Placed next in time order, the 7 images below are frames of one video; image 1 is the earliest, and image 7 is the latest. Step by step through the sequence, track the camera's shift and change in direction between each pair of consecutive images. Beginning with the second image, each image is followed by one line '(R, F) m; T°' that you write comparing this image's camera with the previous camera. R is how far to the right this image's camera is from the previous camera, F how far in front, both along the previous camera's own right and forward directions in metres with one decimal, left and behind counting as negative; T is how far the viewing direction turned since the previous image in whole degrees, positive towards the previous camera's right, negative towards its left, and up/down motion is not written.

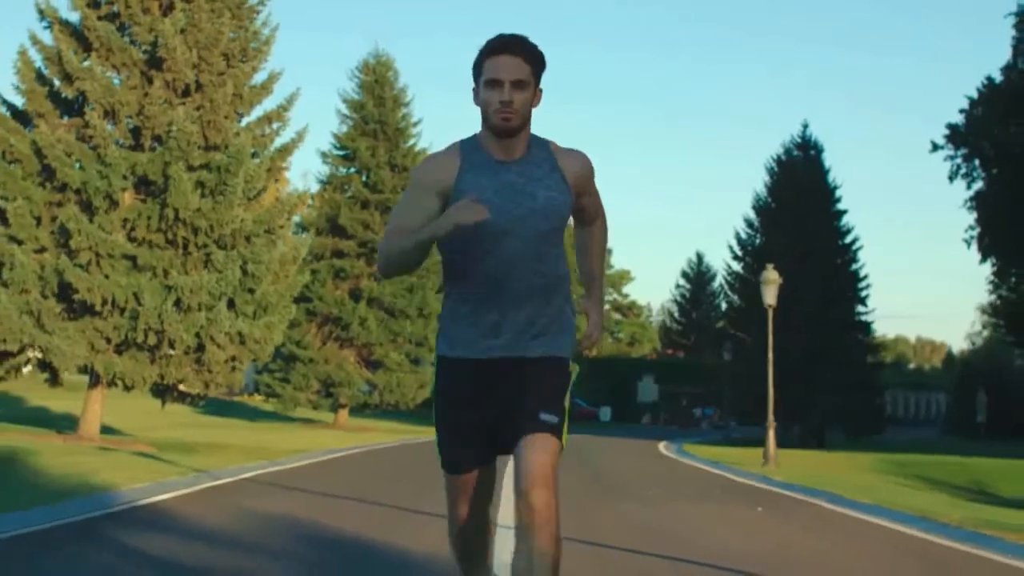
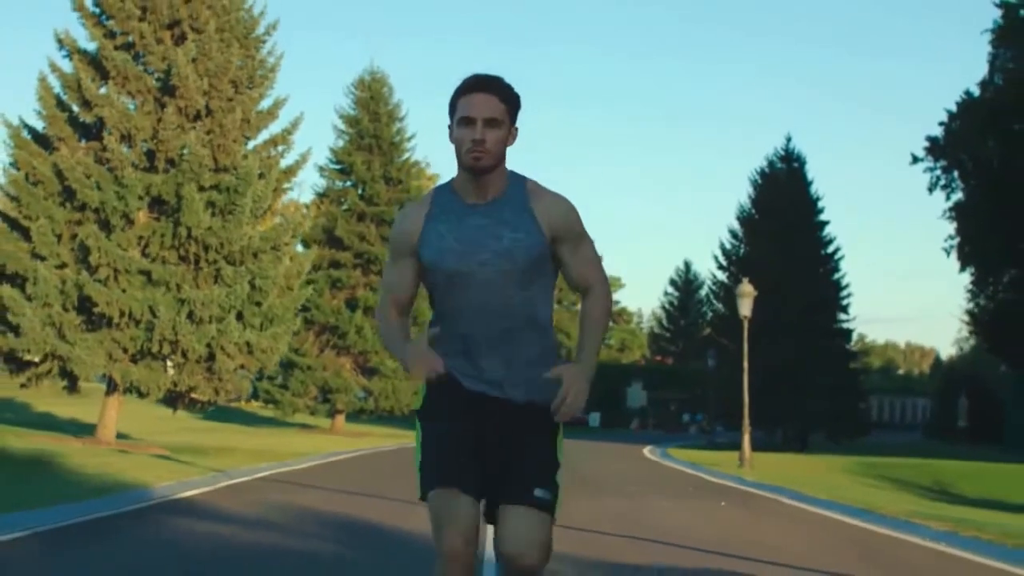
(0.0, -1.6) m; 0°
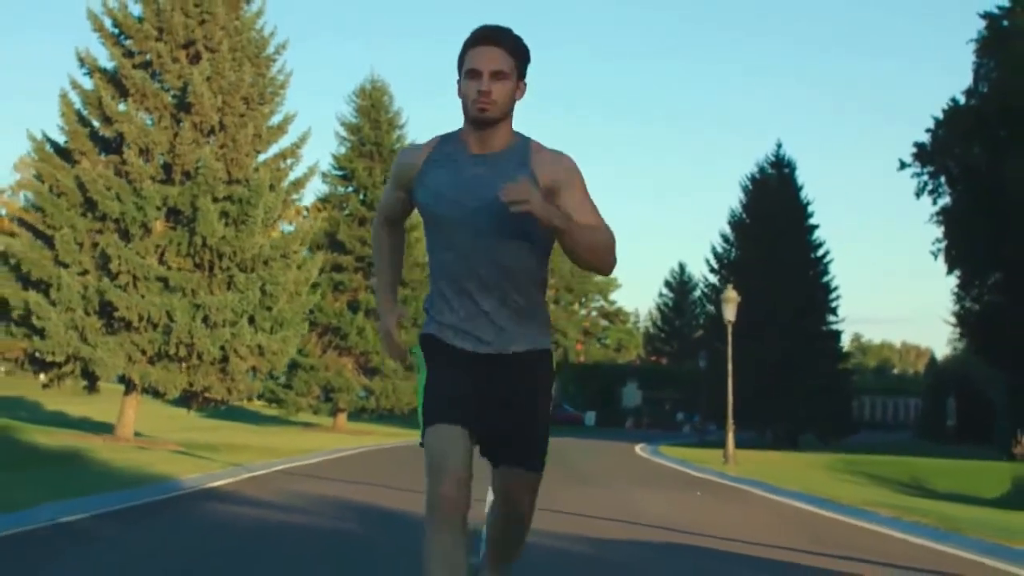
(0.0, -1.5) m; 0°
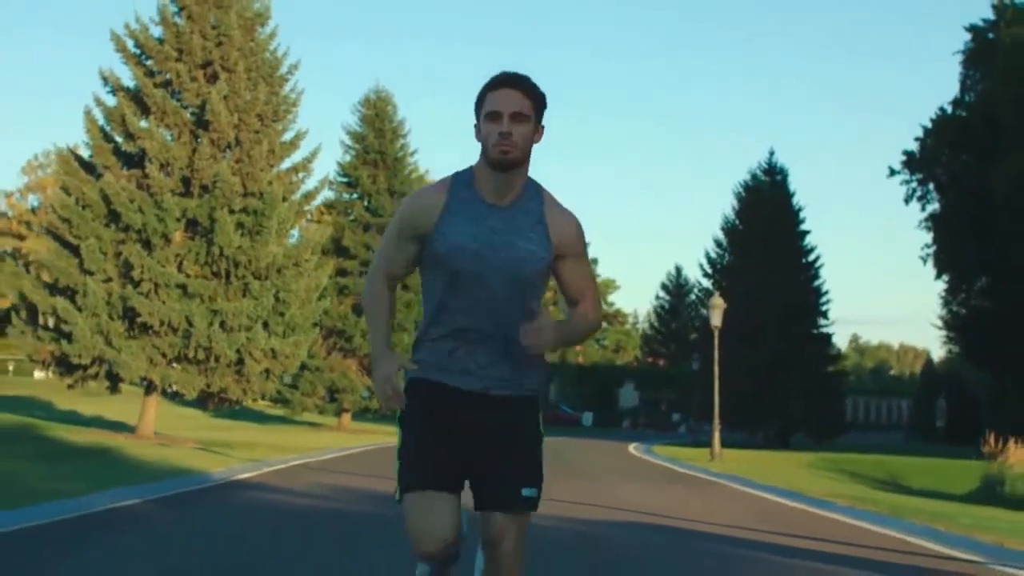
(0.0, -1.7) m; 0°
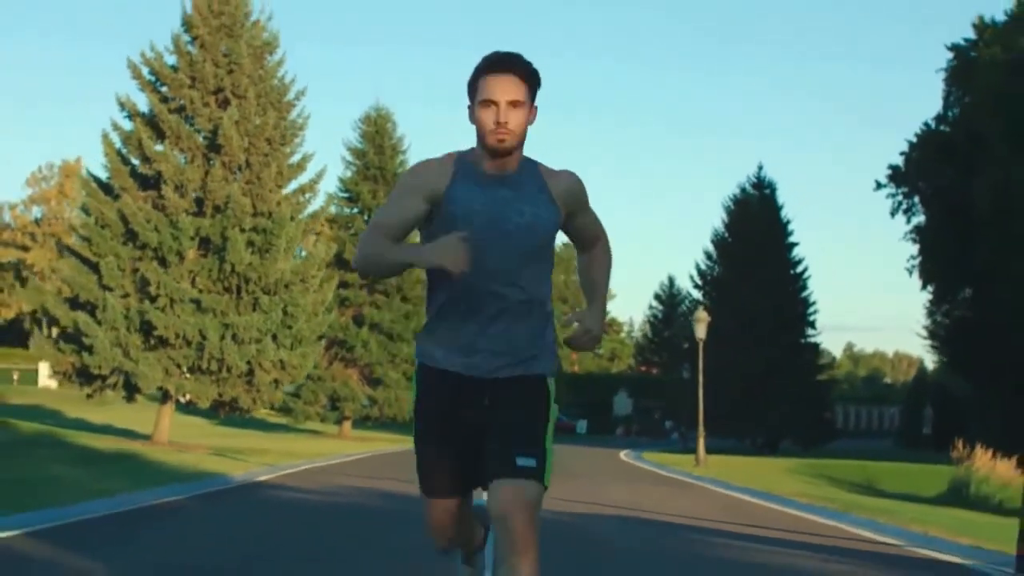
(0.0, -1.7) m; 0°
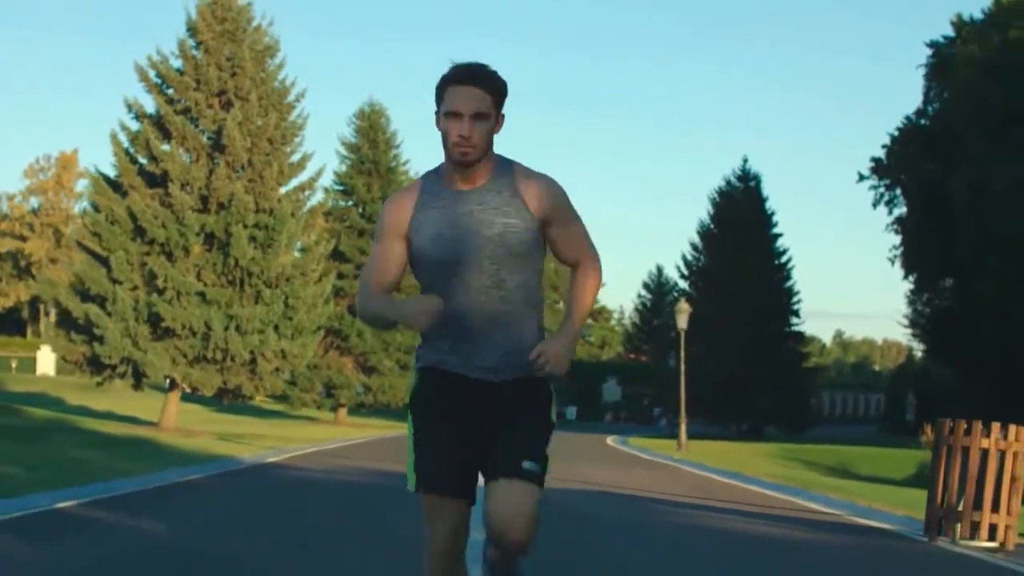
(0.0, -1.5) m; 0°
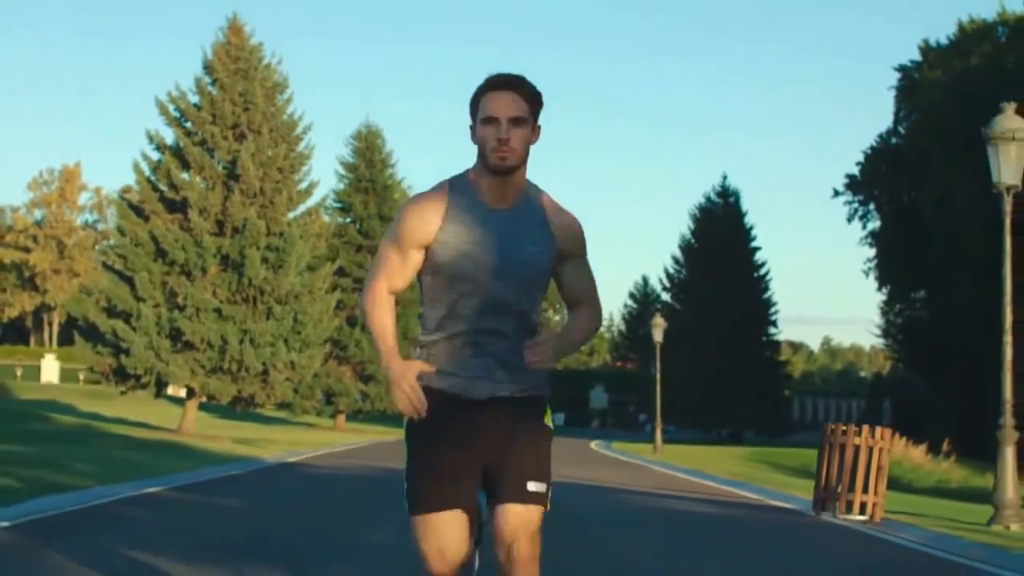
(0.0, -3.0) m; 0°
